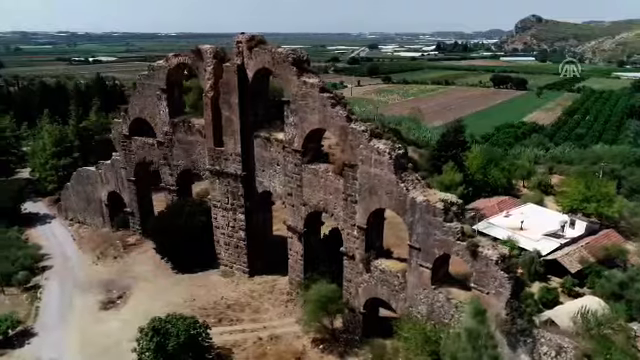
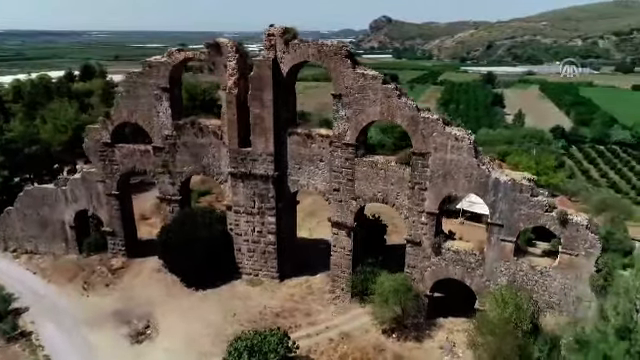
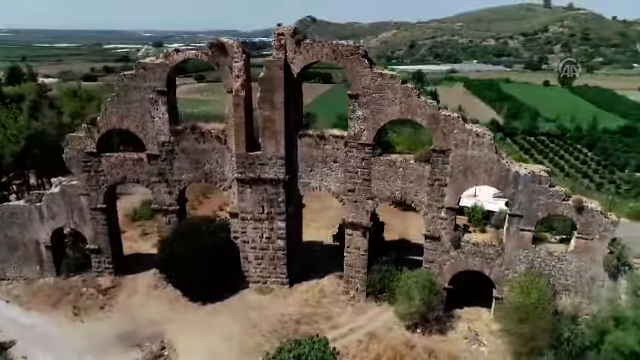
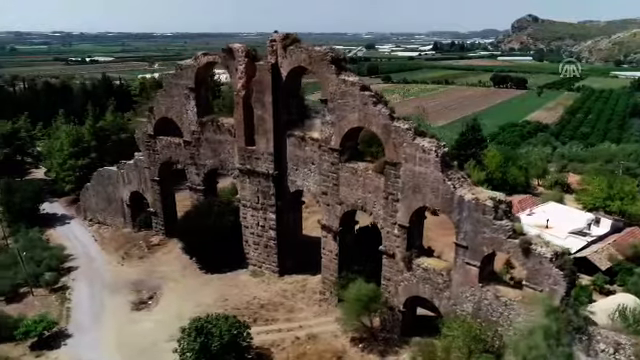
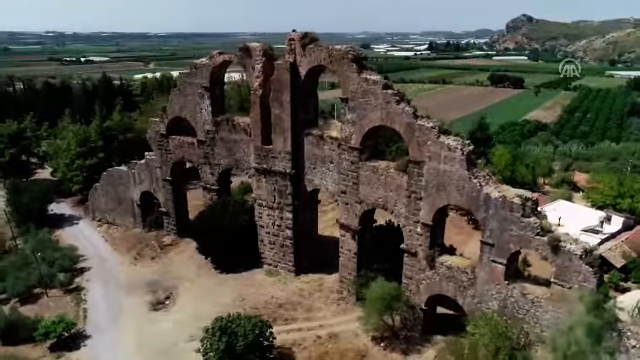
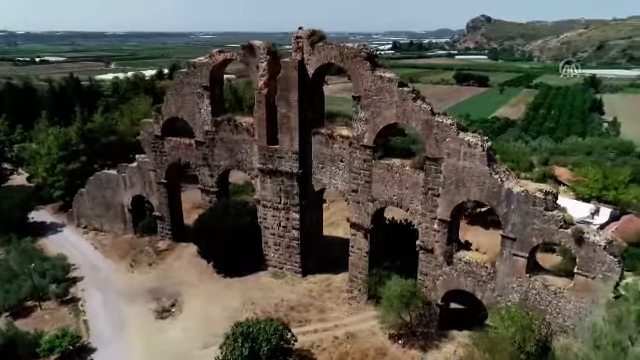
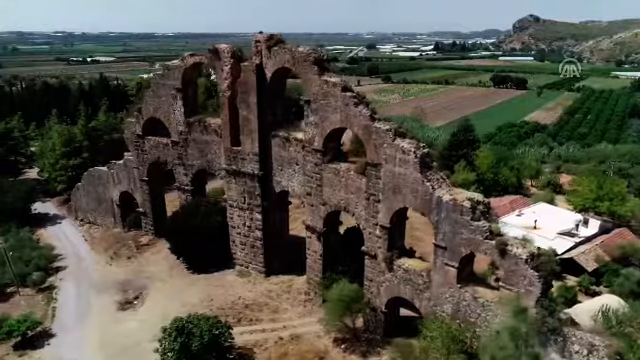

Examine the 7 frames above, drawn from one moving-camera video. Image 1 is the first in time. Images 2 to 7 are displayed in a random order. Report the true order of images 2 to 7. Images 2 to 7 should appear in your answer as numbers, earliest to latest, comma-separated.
7, 4, 5, 6, 2, 3
